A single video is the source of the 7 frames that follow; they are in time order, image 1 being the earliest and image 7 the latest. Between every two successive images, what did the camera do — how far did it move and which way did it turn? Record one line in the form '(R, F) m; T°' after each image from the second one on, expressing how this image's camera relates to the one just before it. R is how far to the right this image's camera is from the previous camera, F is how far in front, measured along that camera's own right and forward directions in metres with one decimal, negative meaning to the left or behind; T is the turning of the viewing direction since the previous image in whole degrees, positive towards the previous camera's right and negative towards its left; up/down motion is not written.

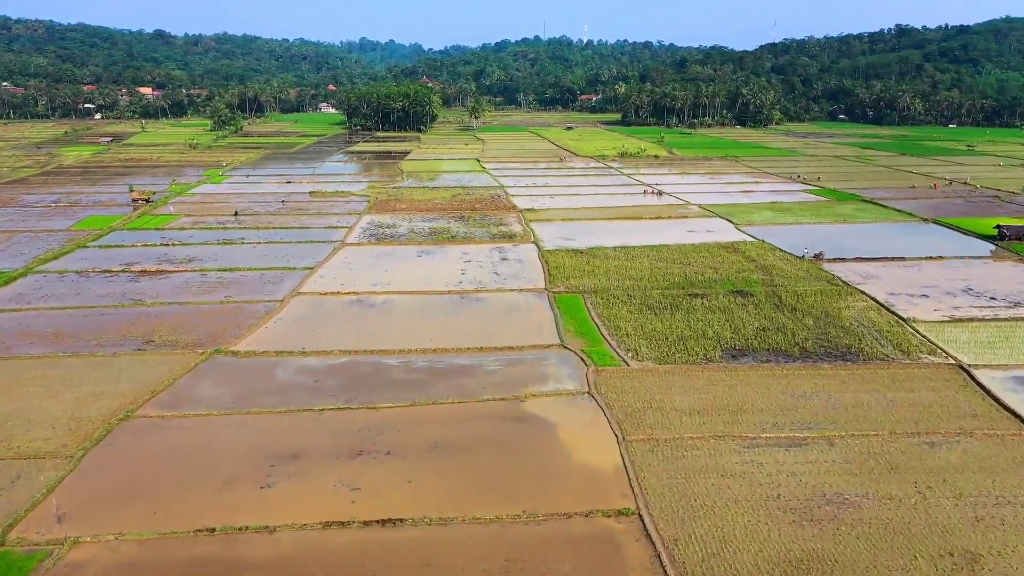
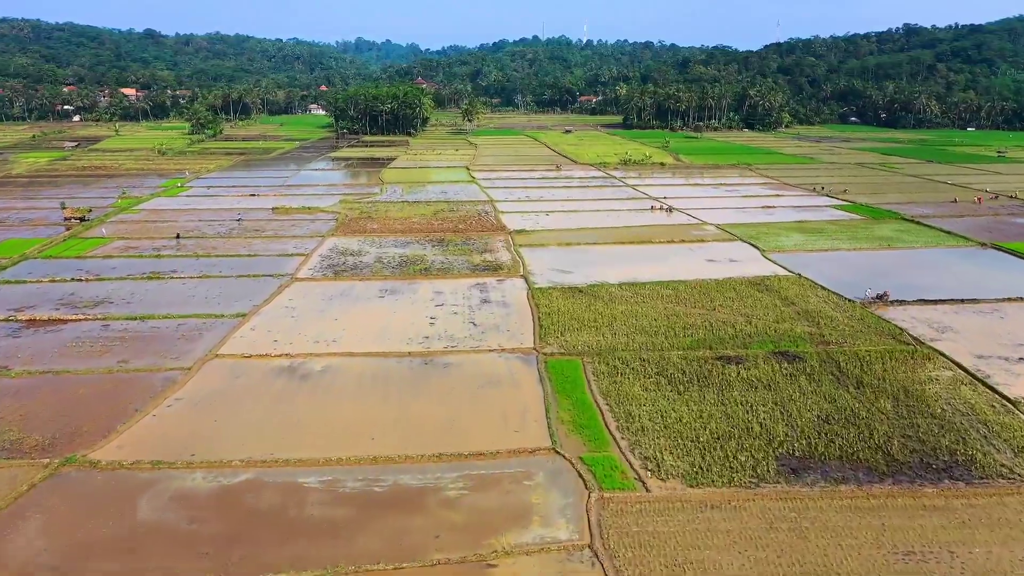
(+0.4, +4.9) m; 0°
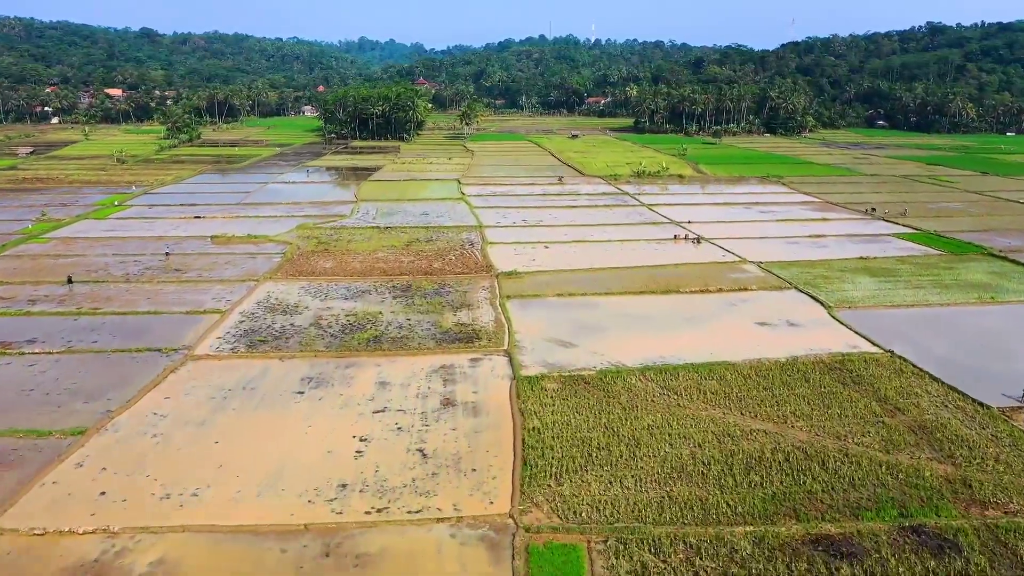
(+0.6, +6.6) m; -1°
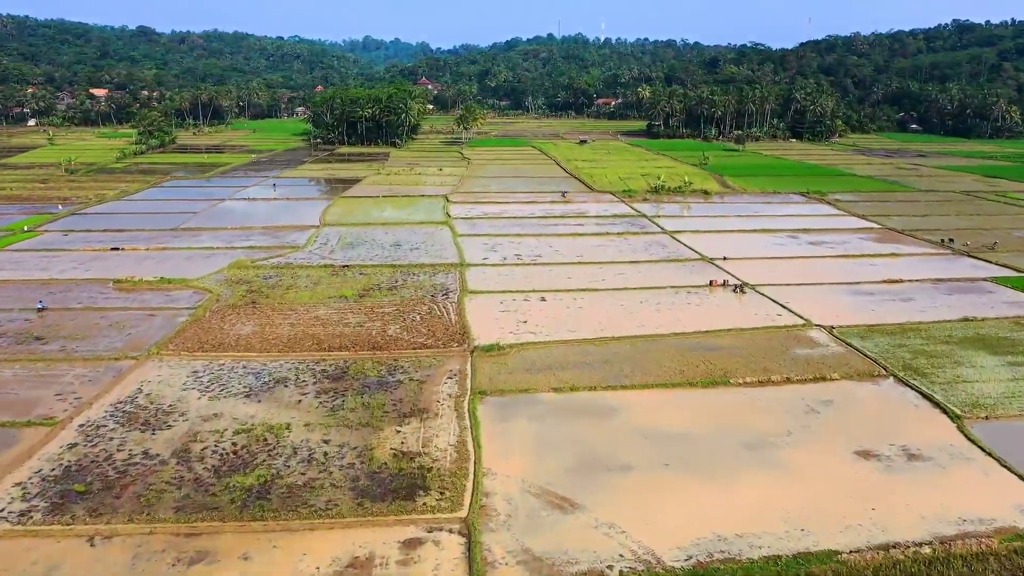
(+0.6, +6.7) m; -1°
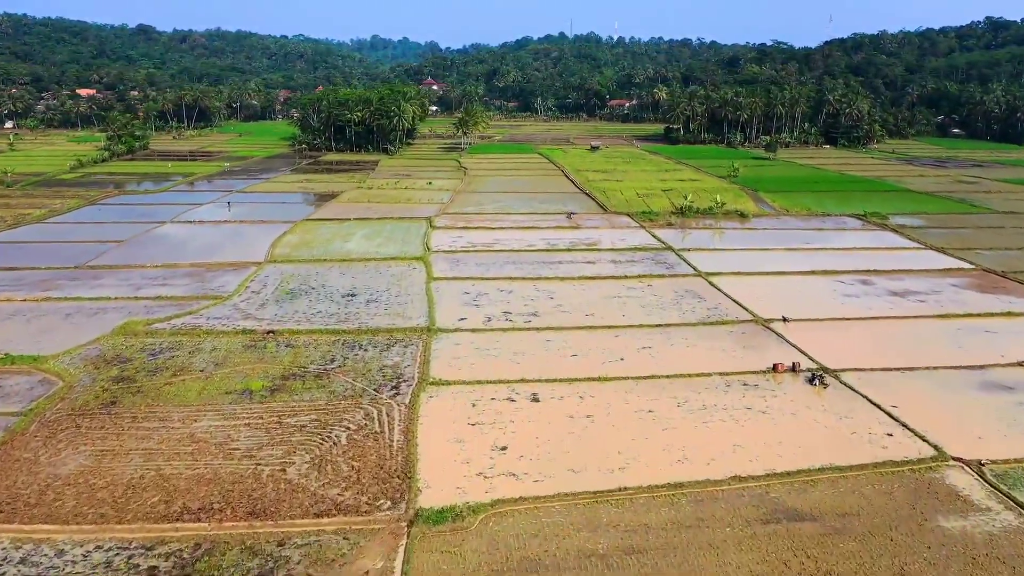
(+0.6, +6.8) m; -1°
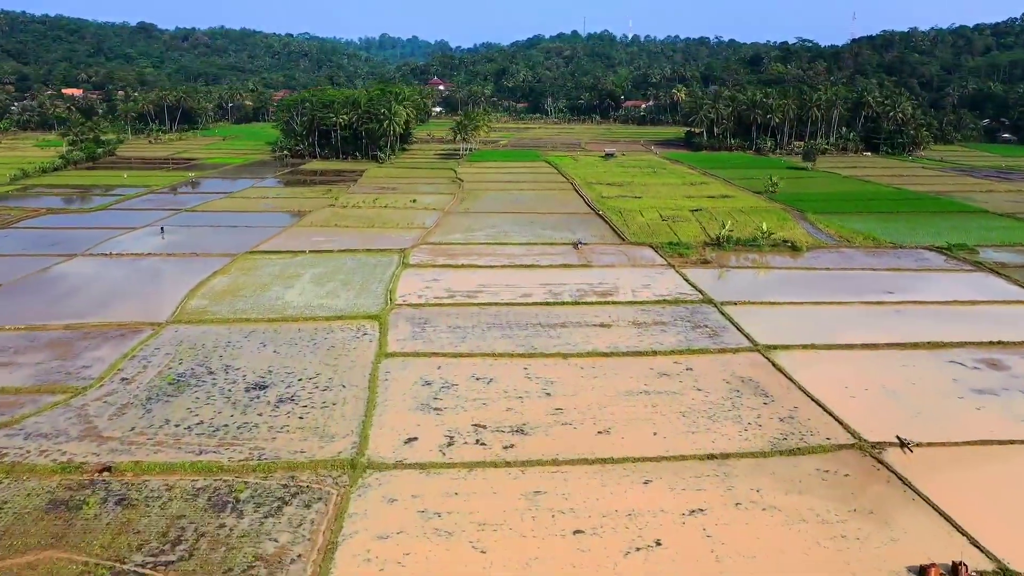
(+0.6, +6.8) m; -1°
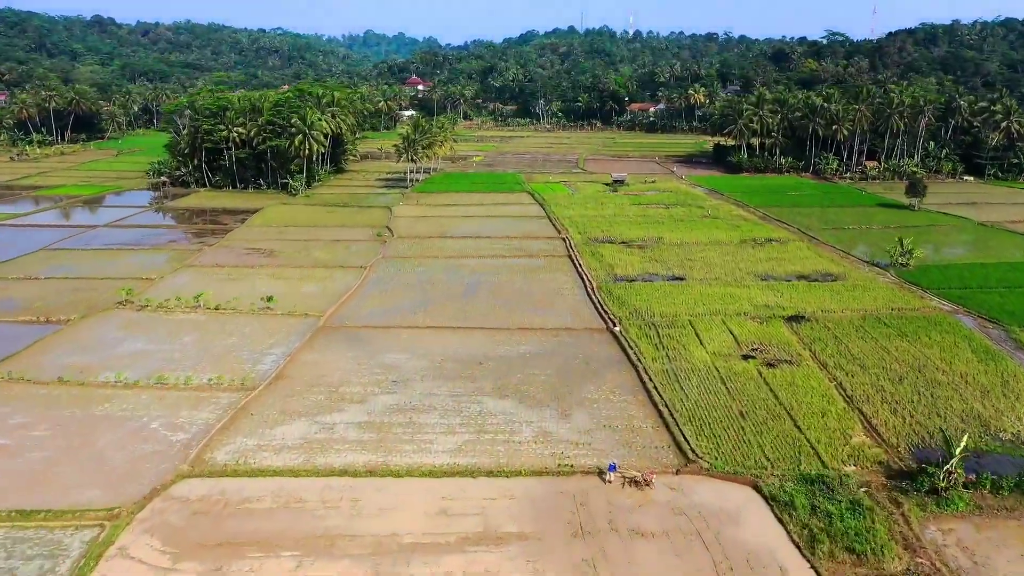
(+1.5, +17.2) m; 0°
